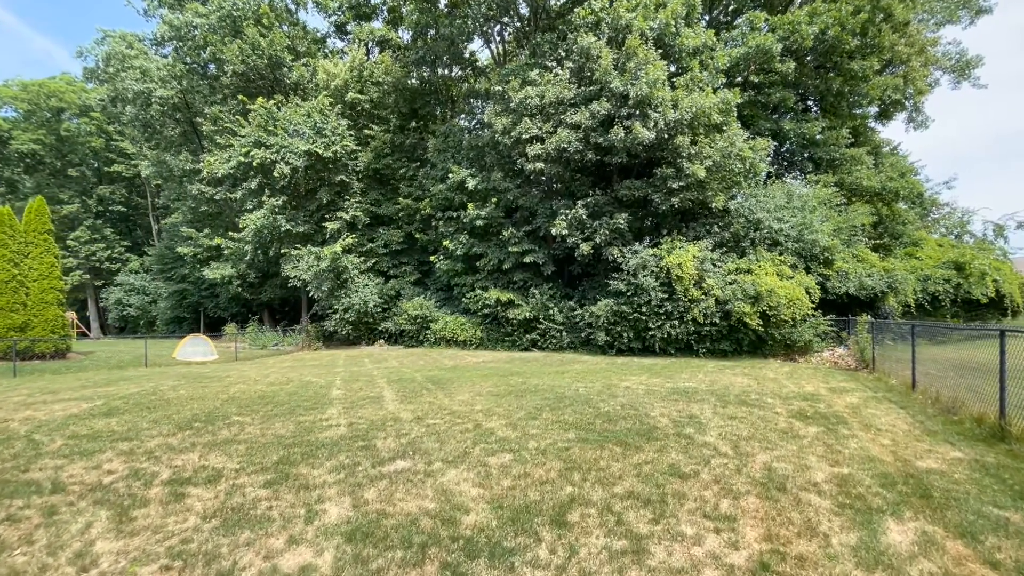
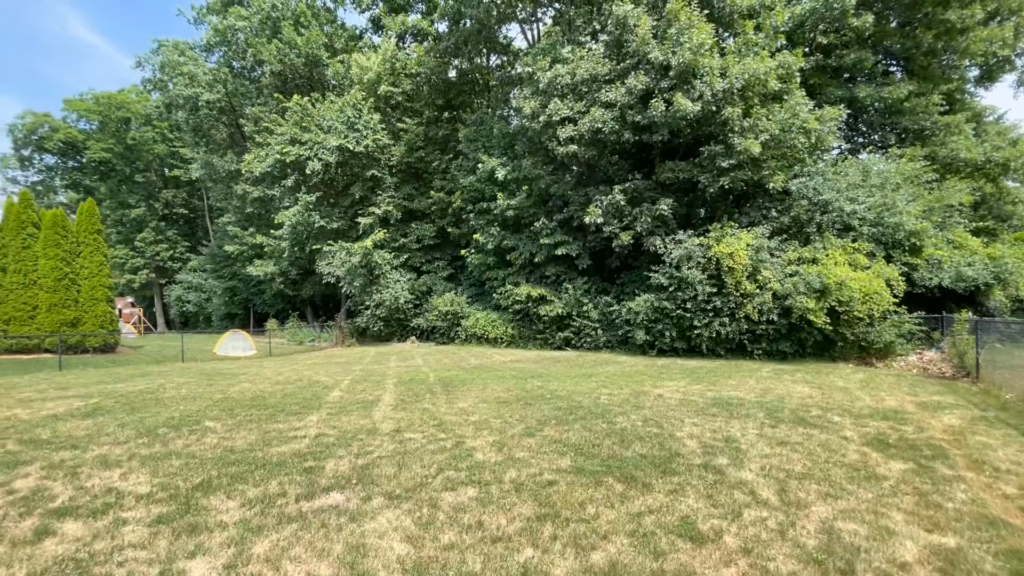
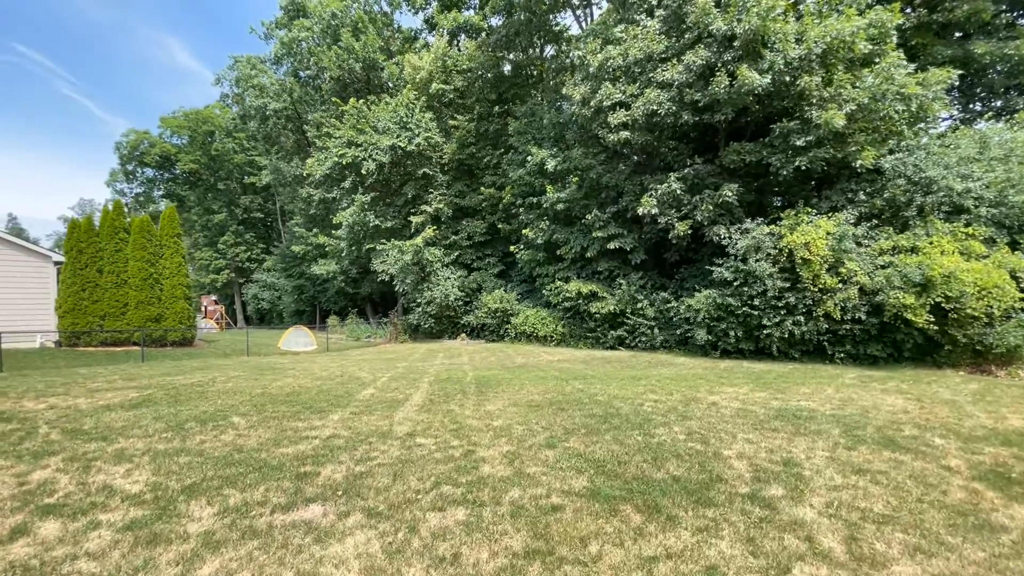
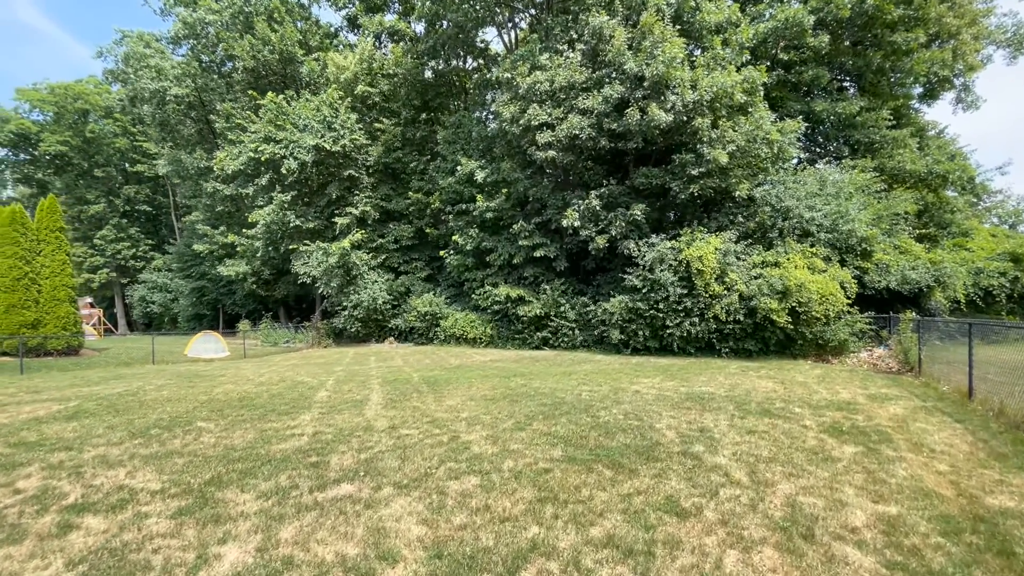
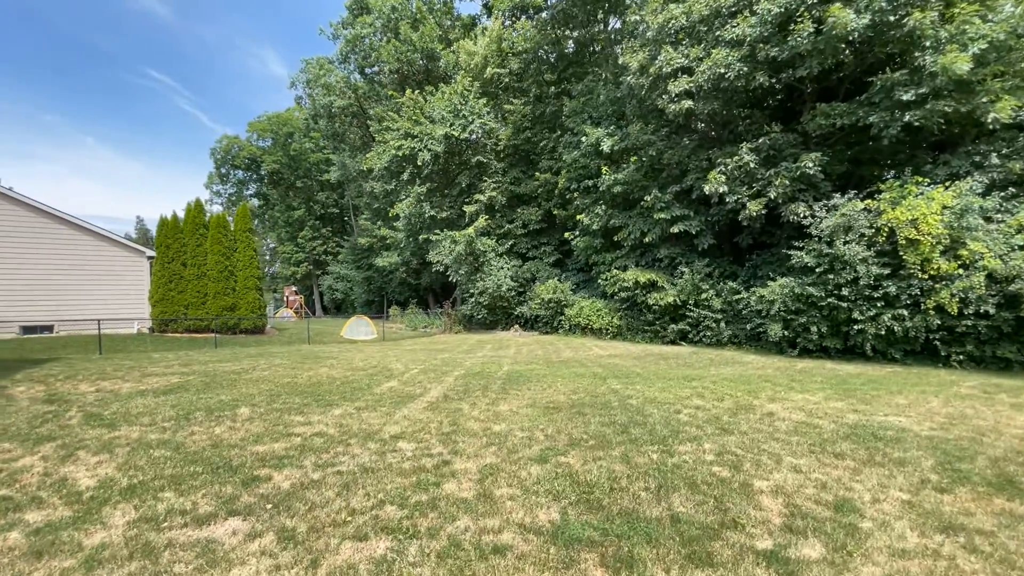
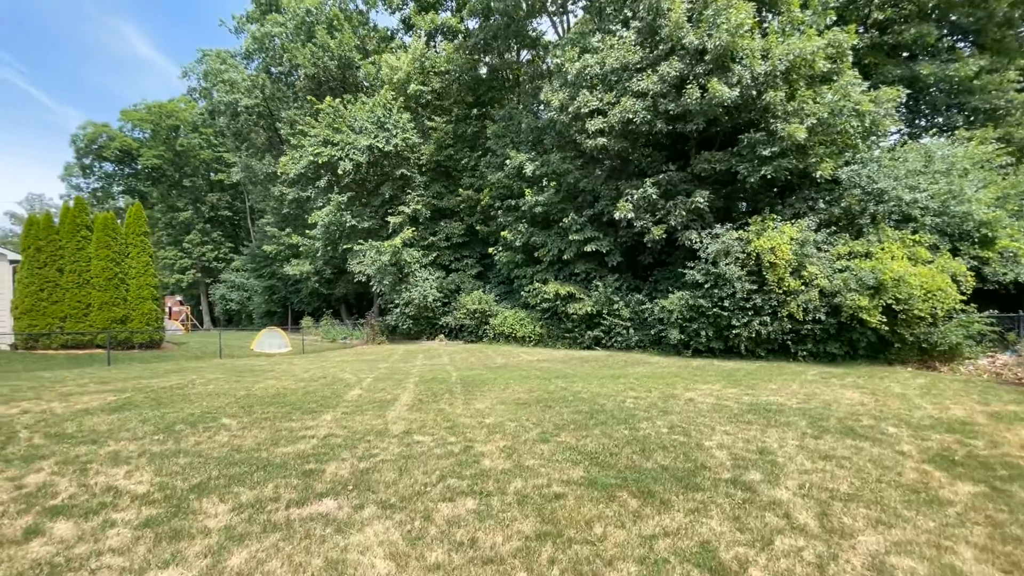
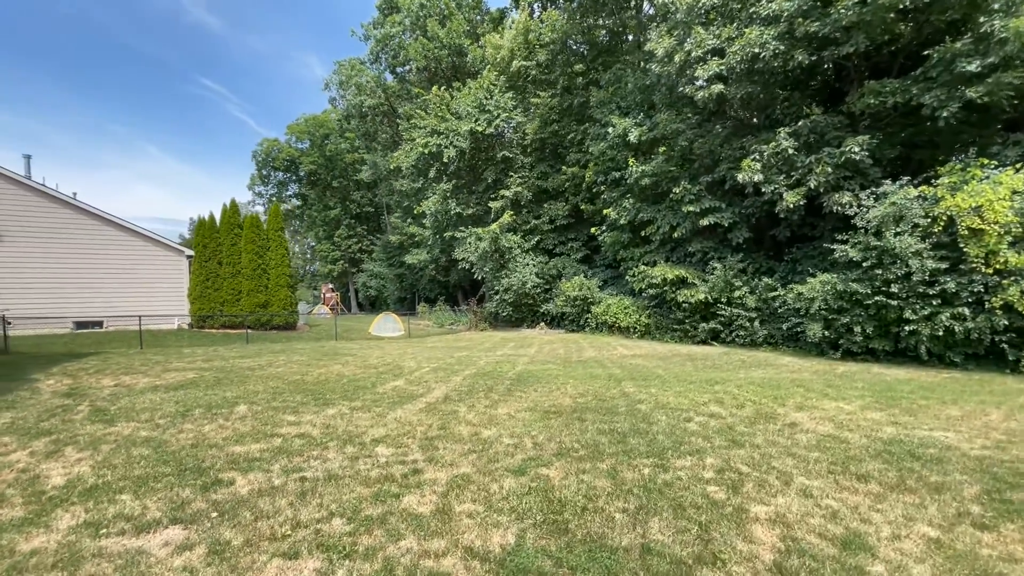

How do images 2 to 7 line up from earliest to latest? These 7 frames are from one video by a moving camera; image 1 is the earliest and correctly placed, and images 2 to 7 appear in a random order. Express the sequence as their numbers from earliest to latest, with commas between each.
4, 2, 6, 3, 5, 7
